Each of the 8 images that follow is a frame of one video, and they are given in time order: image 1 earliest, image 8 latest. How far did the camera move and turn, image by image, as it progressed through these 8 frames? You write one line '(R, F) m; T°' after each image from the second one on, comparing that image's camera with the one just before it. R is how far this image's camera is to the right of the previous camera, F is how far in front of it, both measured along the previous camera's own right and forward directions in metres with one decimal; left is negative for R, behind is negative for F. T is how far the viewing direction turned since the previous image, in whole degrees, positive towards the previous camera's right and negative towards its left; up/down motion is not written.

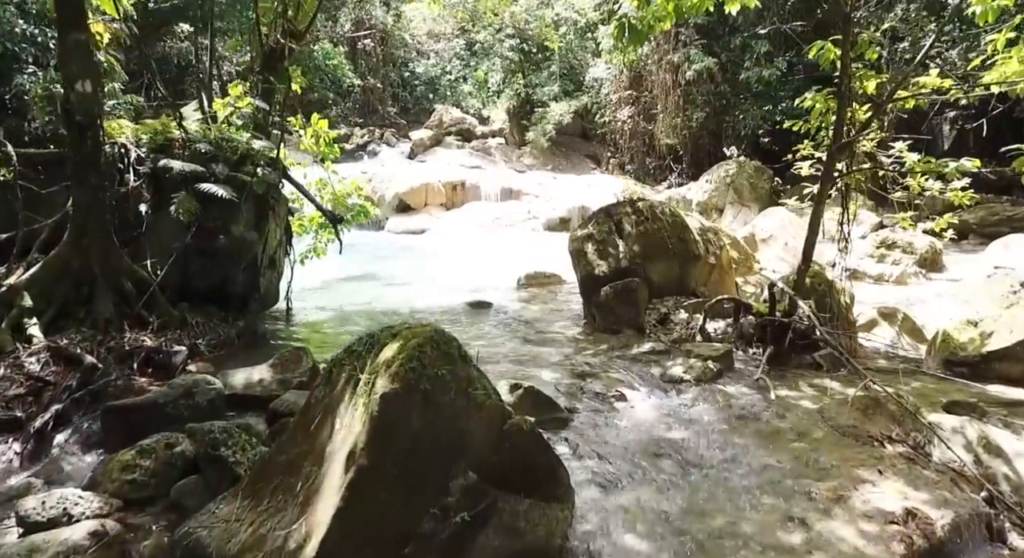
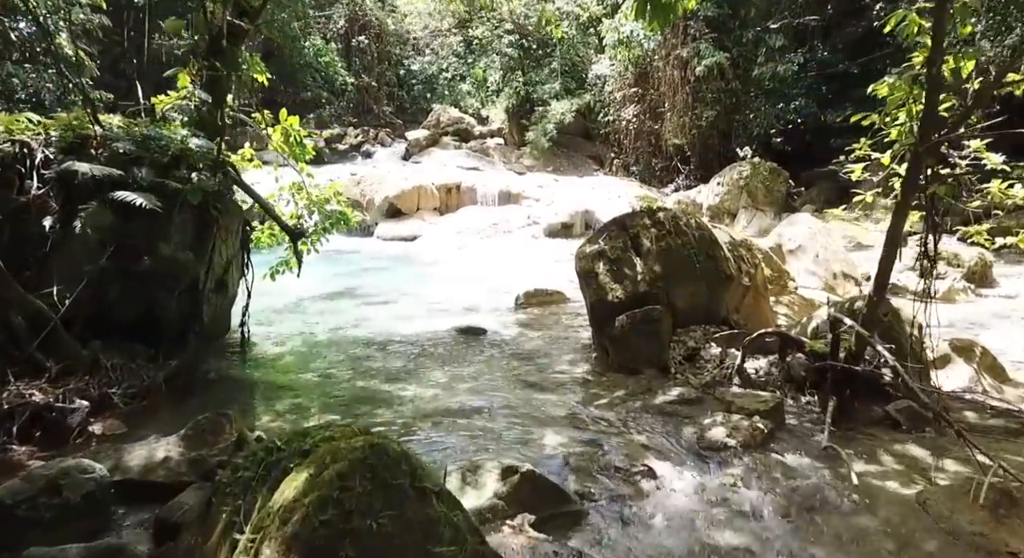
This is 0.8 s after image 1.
(0.0, +1.0) m; 0°
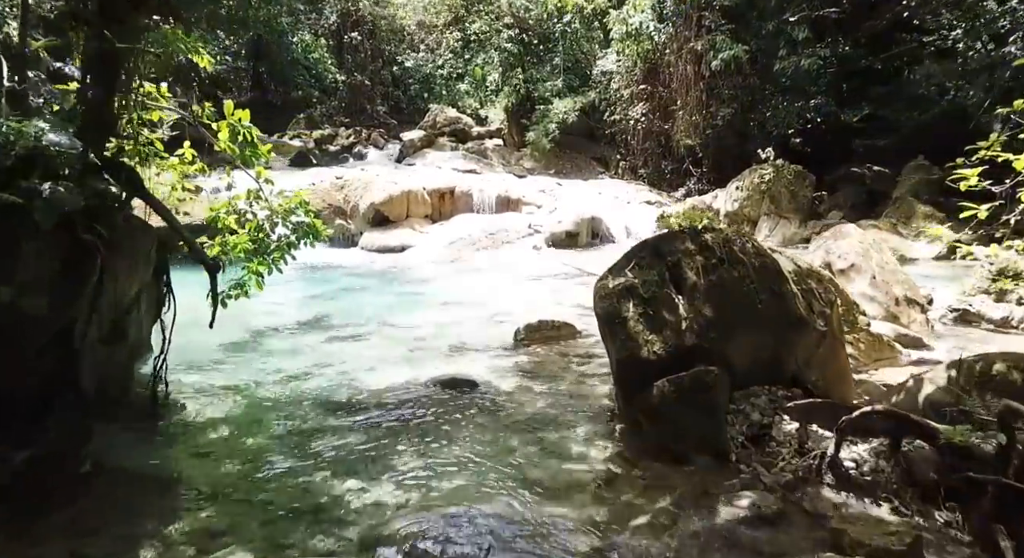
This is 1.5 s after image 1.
(0.0, +1.3) m; 0°
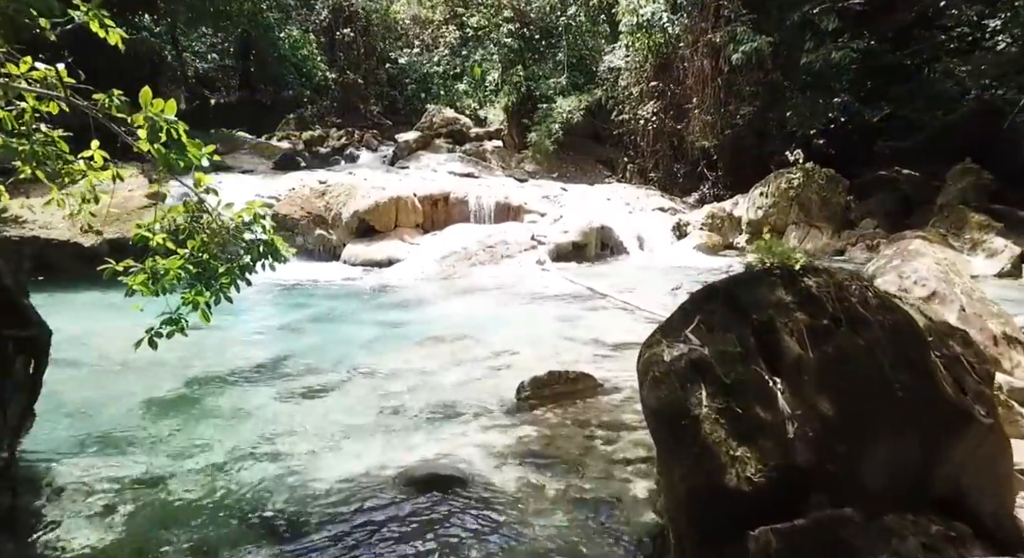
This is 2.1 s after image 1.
(0.0, +1.3) m; 0°
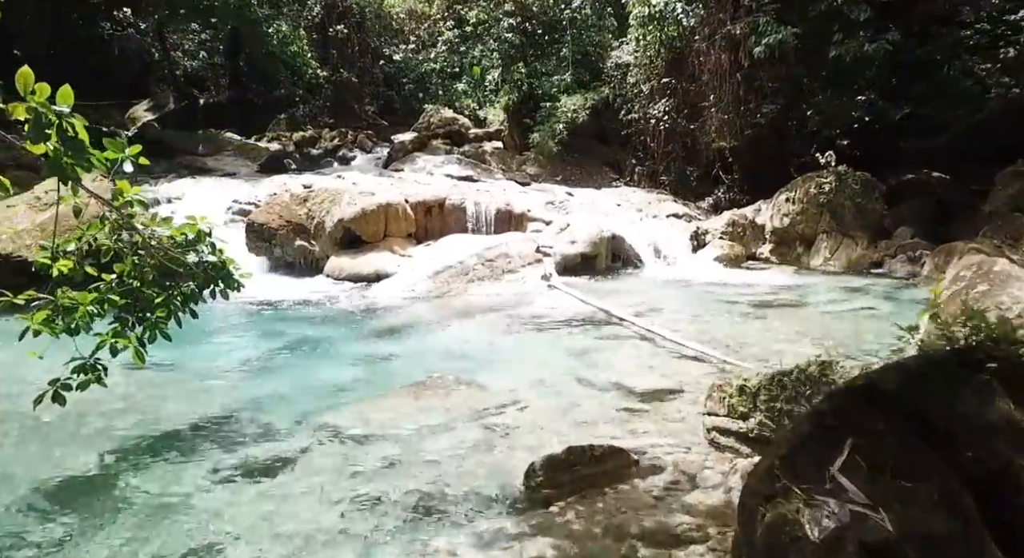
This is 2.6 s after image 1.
(0.0, +1.2) m; 0°
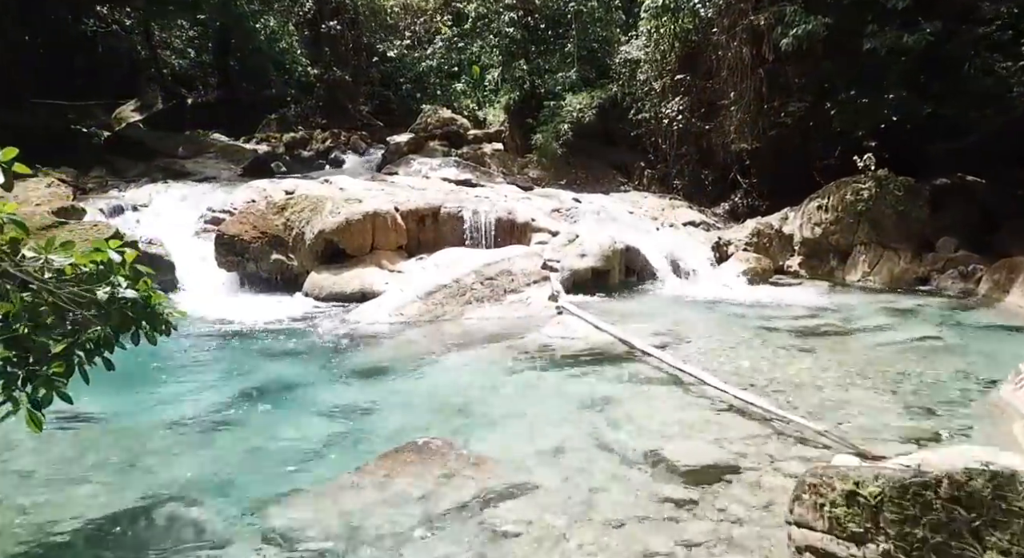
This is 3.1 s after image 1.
(0.0, +1.1) m; 0°
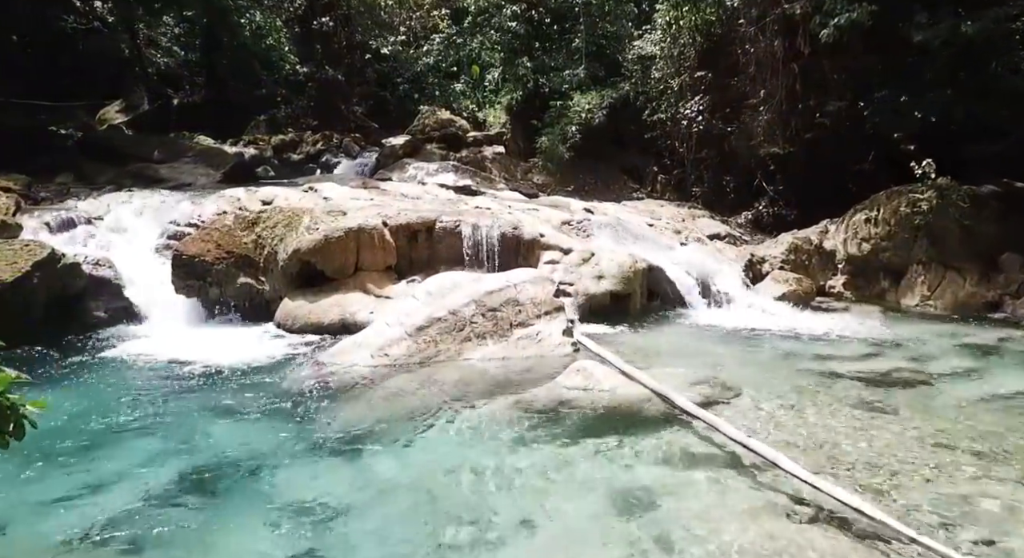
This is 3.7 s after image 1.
(-0.1, +1.3) m; 0°
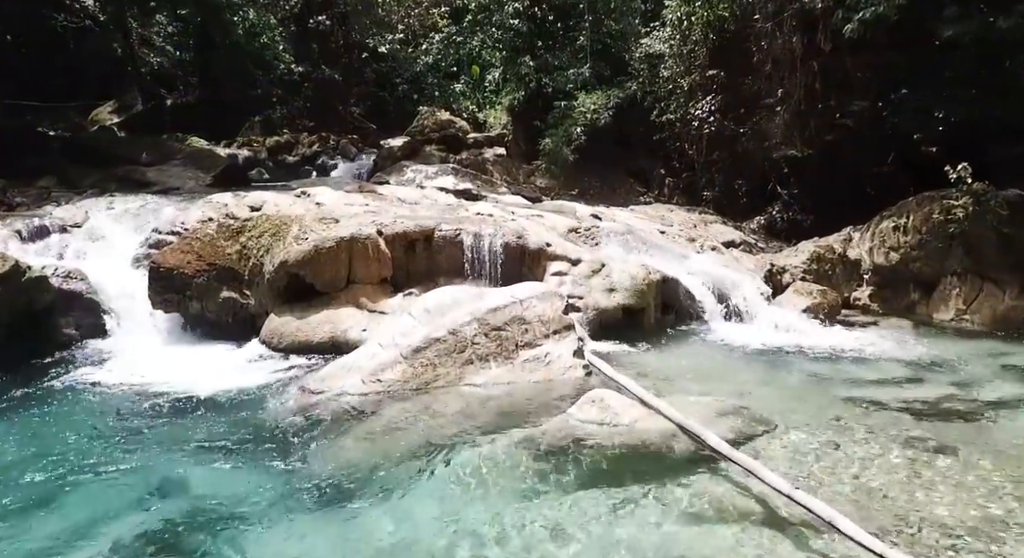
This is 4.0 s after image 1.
(-0.1, +0.6) m; 0°
